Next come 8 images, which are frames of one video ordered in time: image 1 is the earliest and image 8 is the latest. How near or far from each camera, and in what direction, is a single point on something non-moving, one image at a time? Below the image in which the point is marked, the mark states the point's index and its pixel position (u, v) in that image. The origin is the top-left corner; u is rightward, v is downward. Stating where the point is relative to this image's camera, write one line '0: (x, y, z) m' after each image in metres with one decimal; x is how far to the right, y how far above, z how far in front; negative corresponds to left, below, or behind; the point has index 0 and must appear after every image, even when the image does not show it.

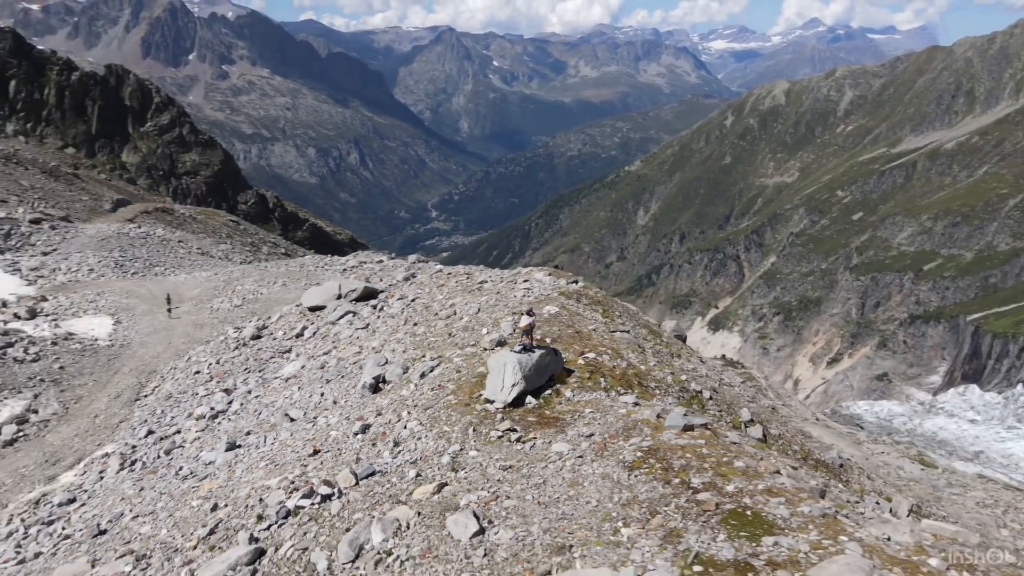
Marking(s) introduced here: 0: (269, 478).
0: (-3.5, -2.7, +10.3) m
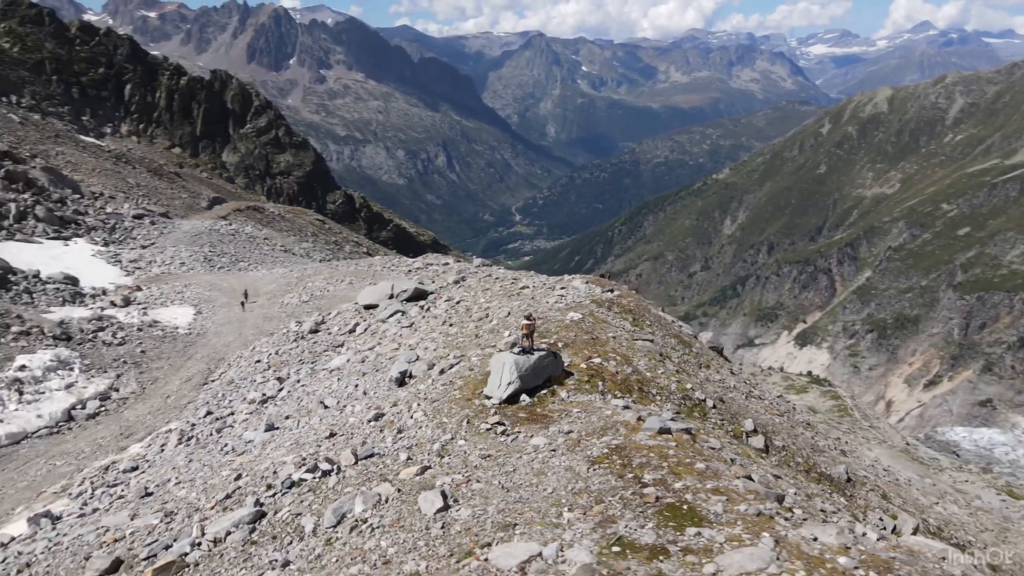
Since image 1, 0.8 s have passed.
0: (-3.7, -2.7, +11.6) m
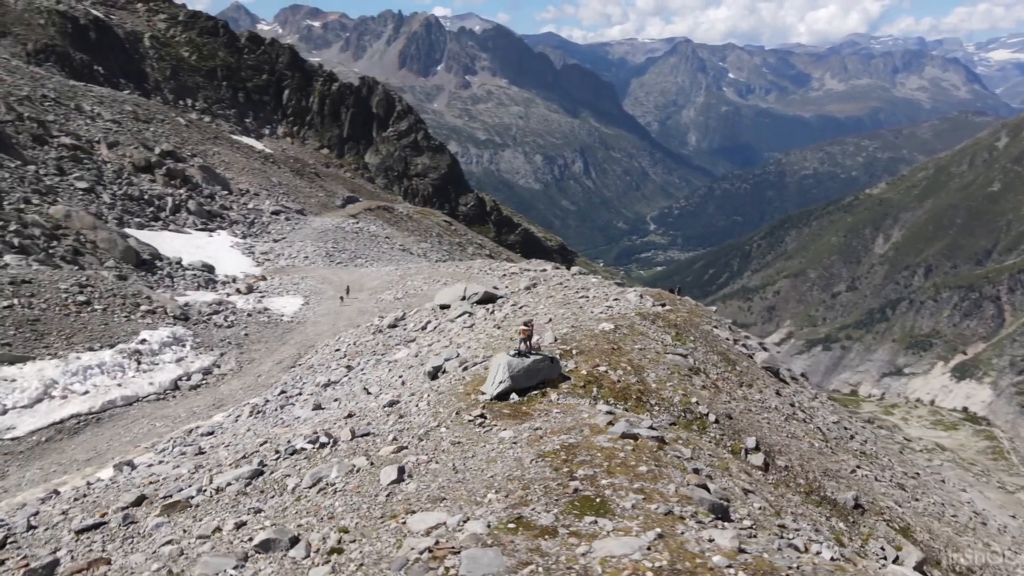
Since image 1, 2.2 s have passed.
0: (-3.8, -2.6, +13.4) m
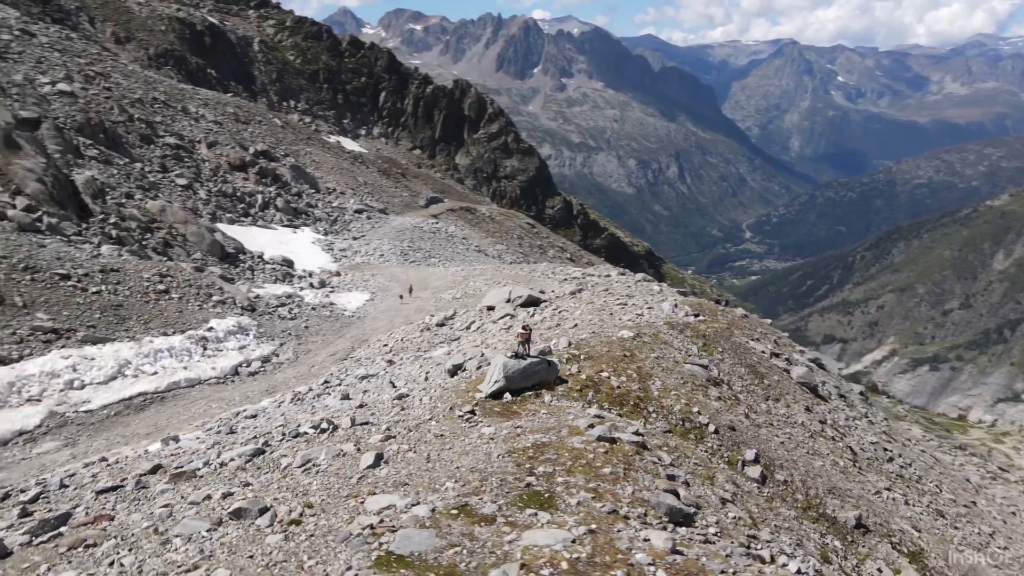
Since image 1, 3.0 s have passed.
0: (-3.9, -2.6, +14.5) m
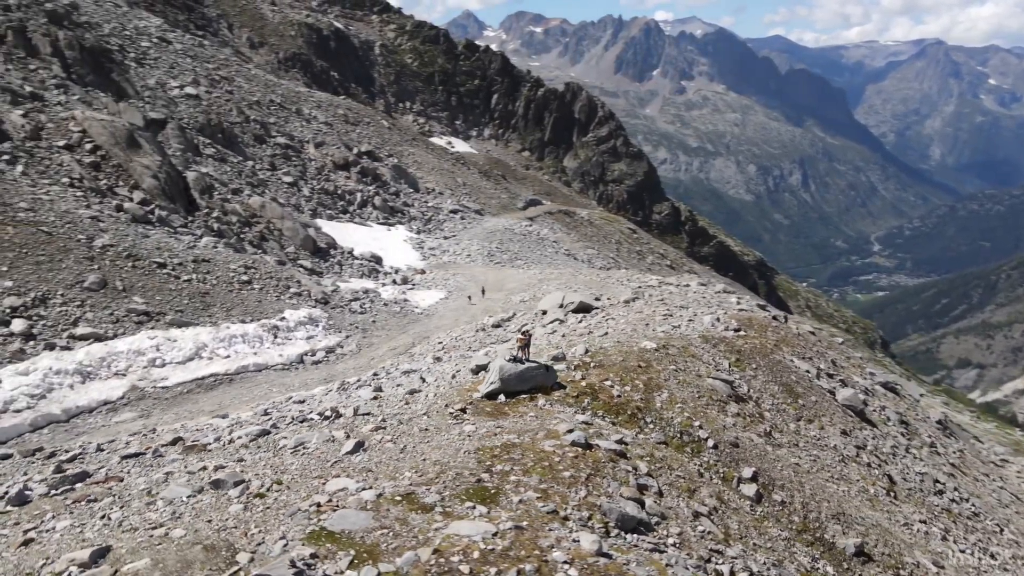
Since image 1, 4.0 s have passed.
0: (-3.8, -2.5, +15.7) m
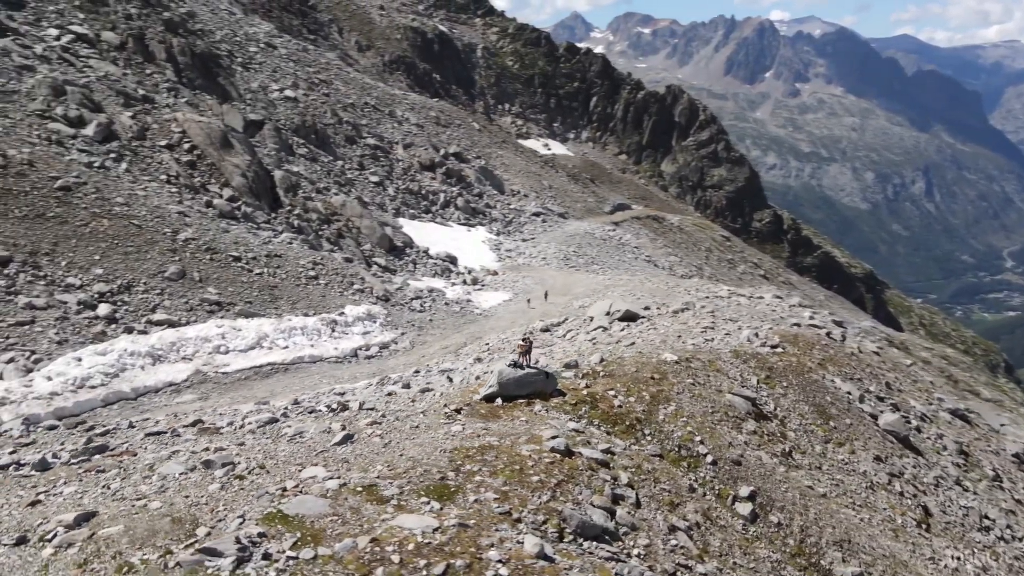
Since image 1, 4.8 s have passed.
0: (-3.6, -2.5, +16.6) m
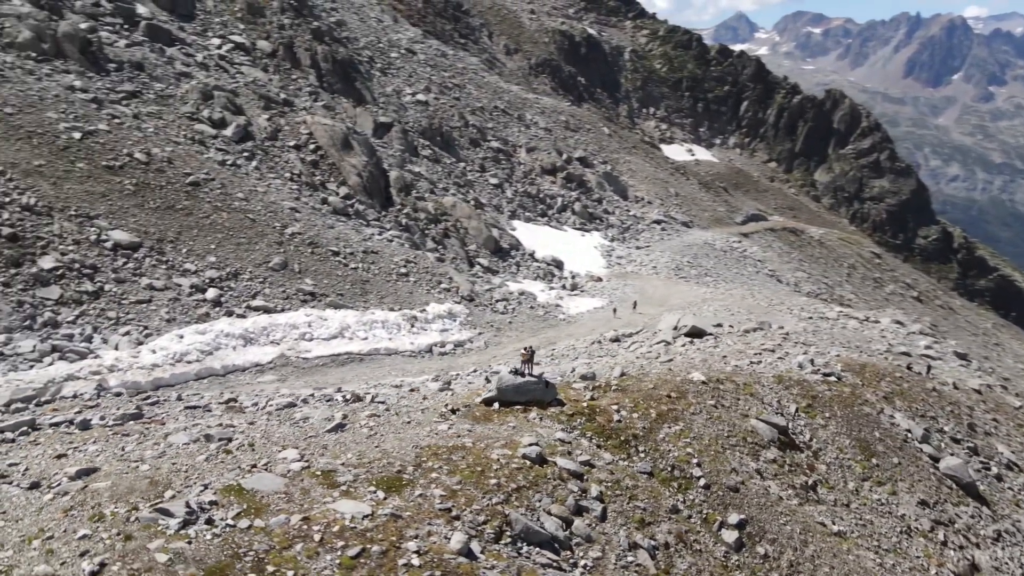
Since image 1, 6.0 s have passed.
0: (-3.2, -2.6, +17.8) m
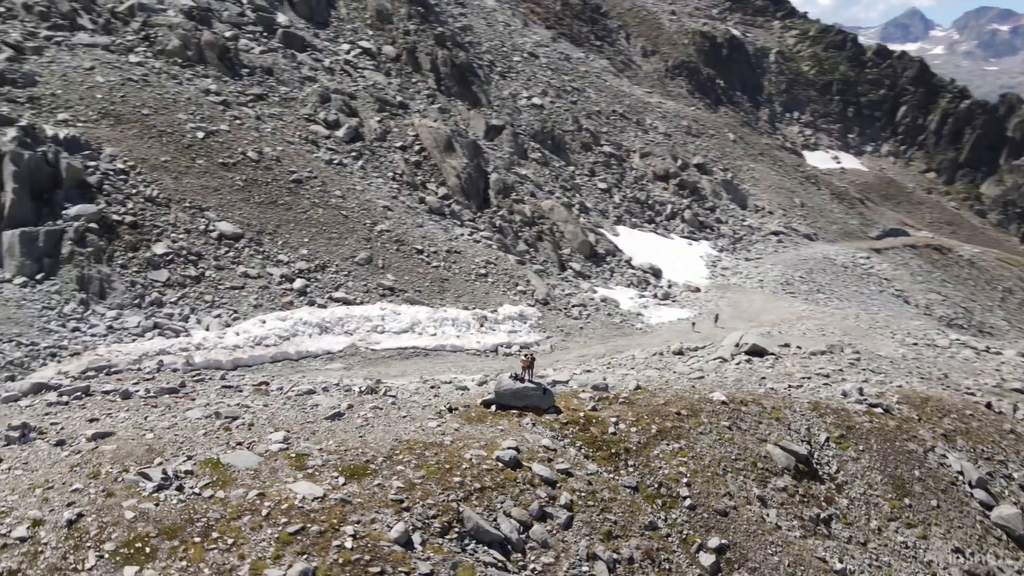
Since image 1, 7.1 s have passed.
0: (-2.8, -2.6, +18.8) m
